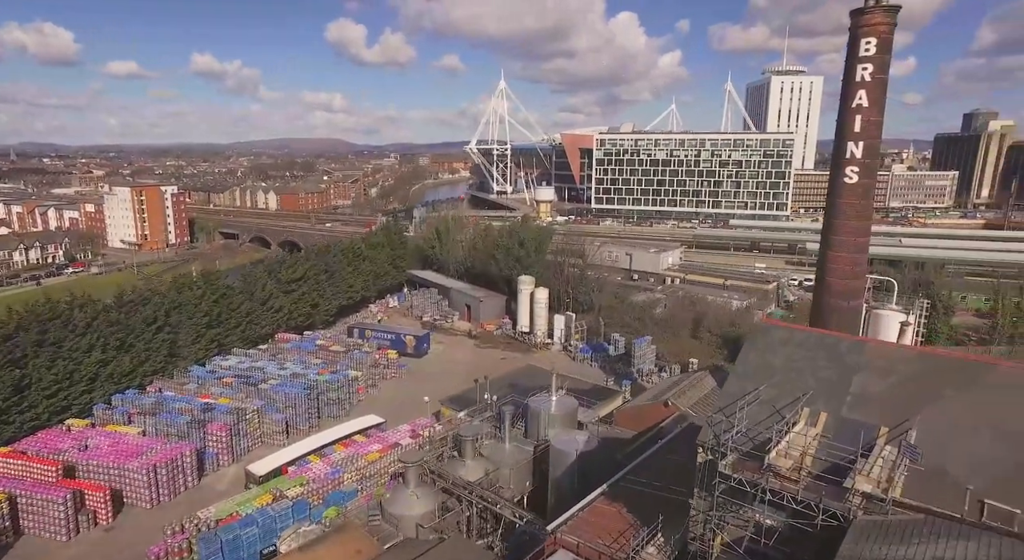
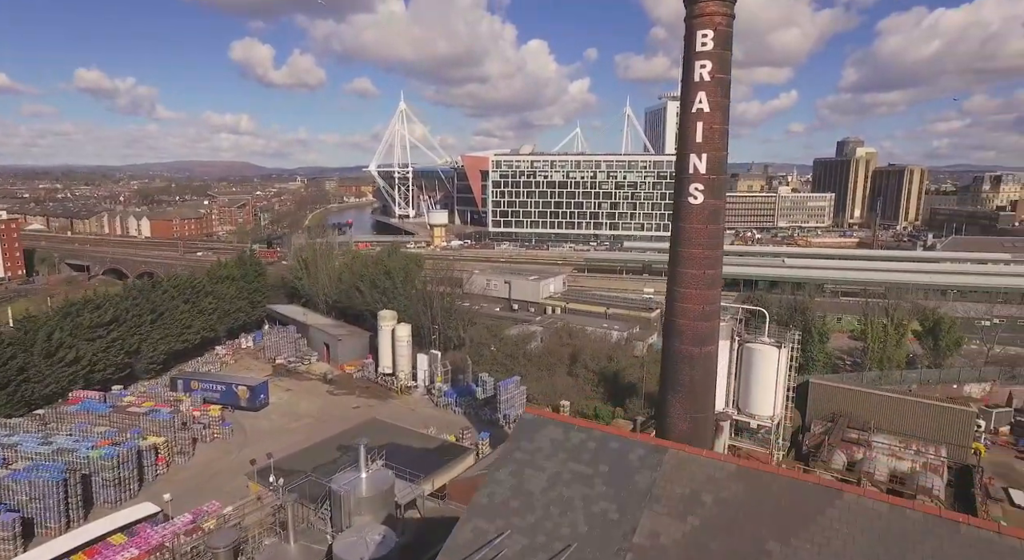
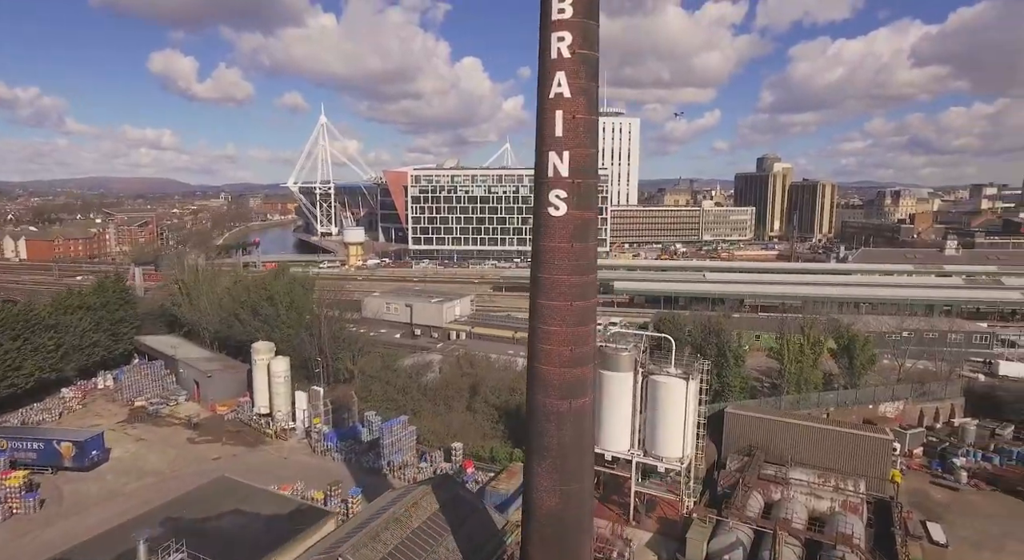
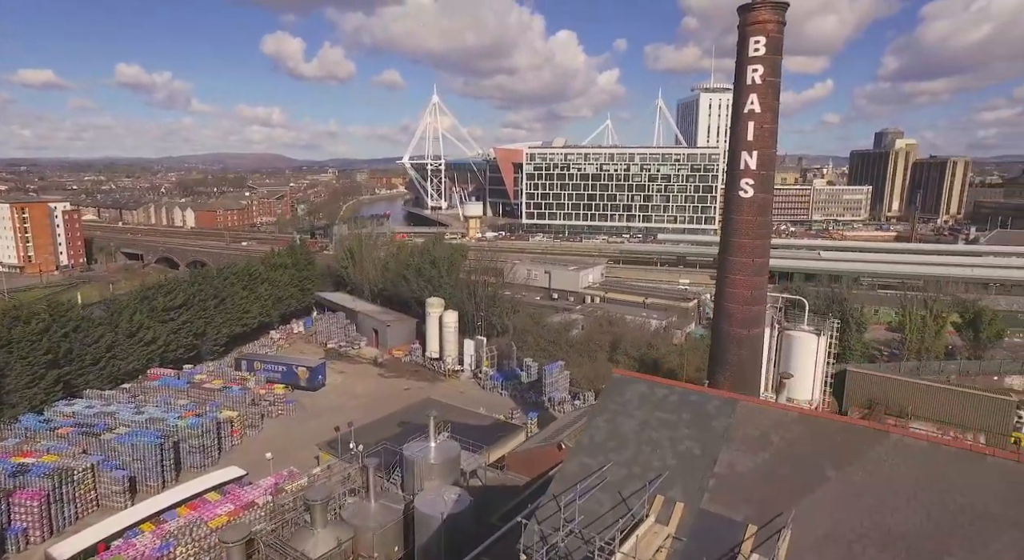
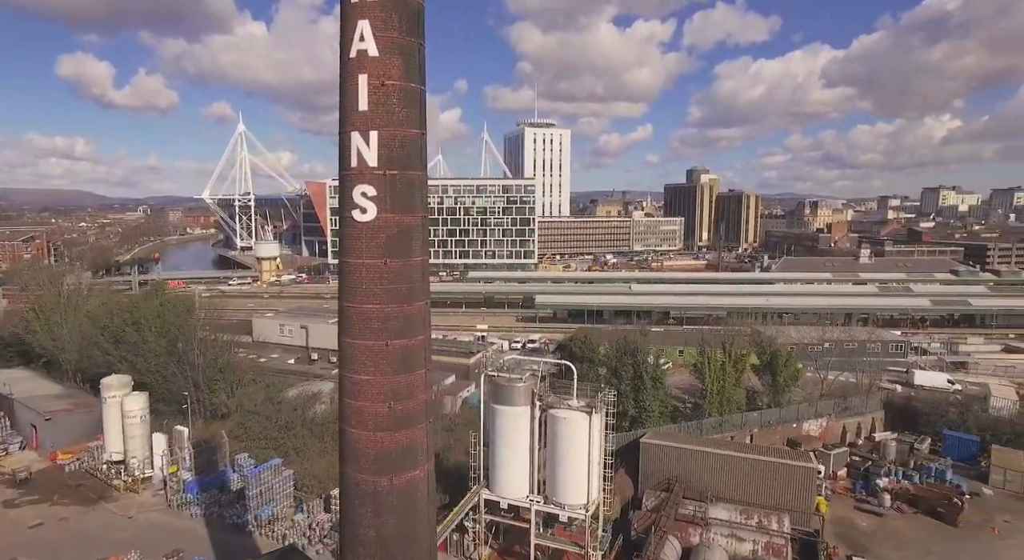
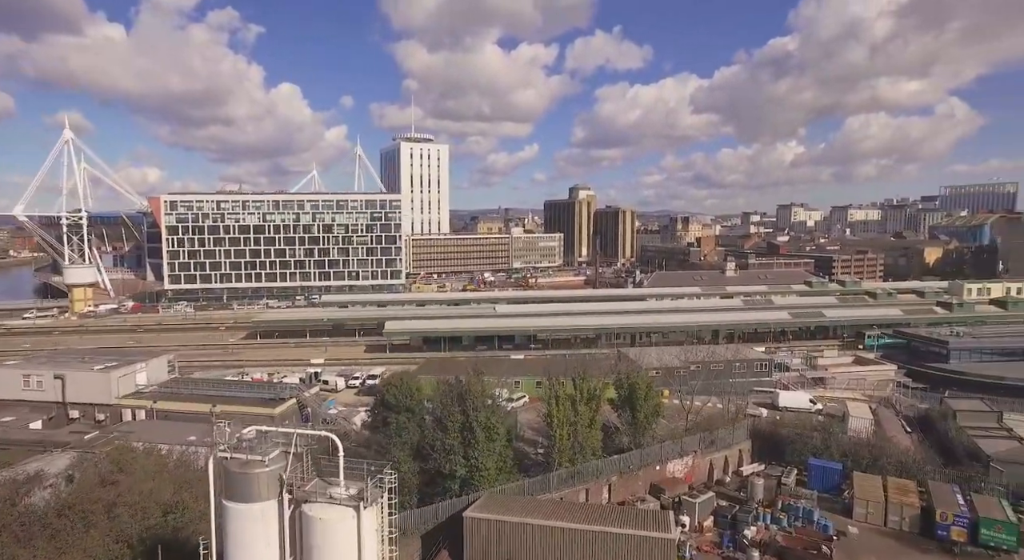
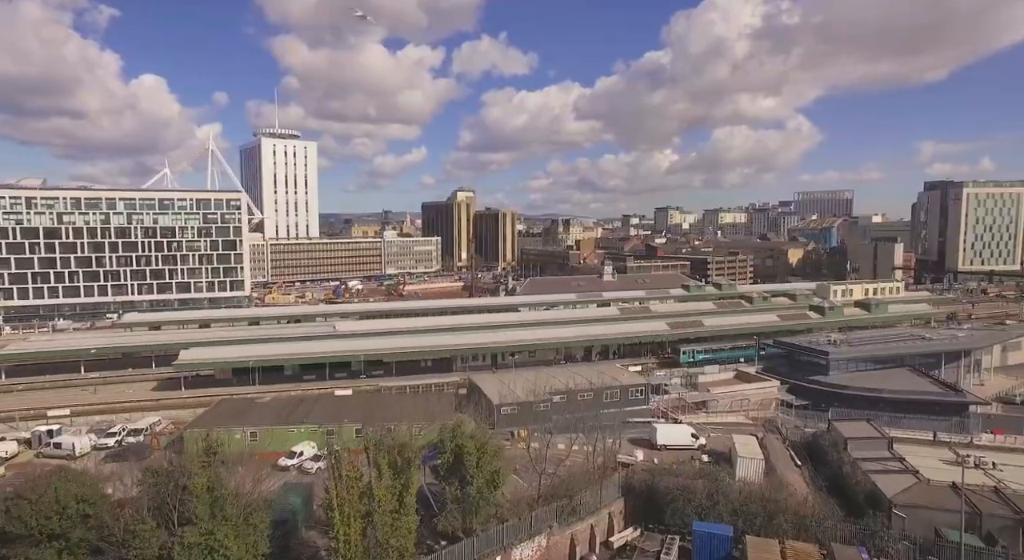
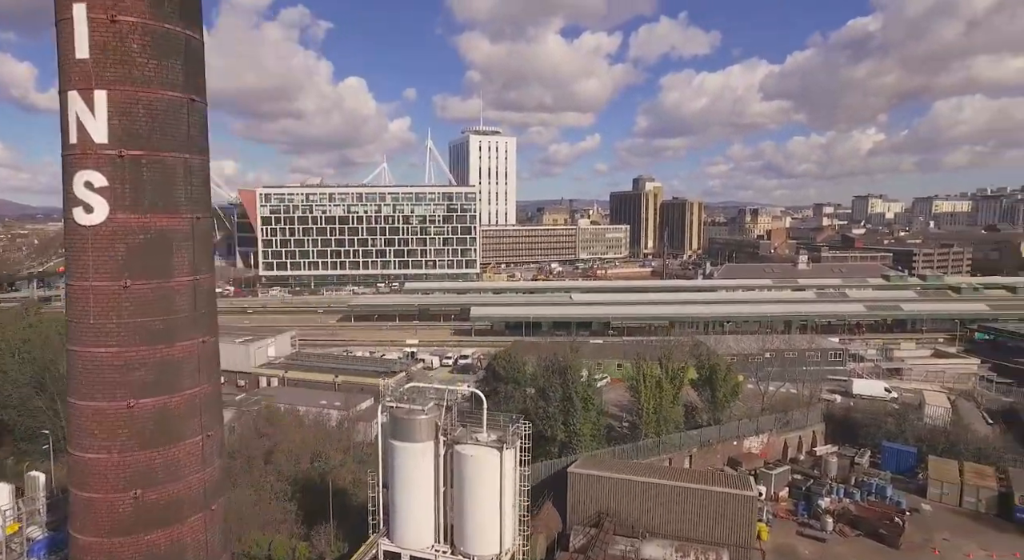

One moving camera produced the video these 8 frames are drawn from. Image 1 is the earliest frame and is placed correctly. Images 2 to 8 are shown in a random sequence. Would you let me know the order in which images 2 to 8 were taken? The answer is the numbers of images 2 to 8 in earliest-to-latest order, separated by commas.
4, 2, 3, 5, 8, 6, 7
